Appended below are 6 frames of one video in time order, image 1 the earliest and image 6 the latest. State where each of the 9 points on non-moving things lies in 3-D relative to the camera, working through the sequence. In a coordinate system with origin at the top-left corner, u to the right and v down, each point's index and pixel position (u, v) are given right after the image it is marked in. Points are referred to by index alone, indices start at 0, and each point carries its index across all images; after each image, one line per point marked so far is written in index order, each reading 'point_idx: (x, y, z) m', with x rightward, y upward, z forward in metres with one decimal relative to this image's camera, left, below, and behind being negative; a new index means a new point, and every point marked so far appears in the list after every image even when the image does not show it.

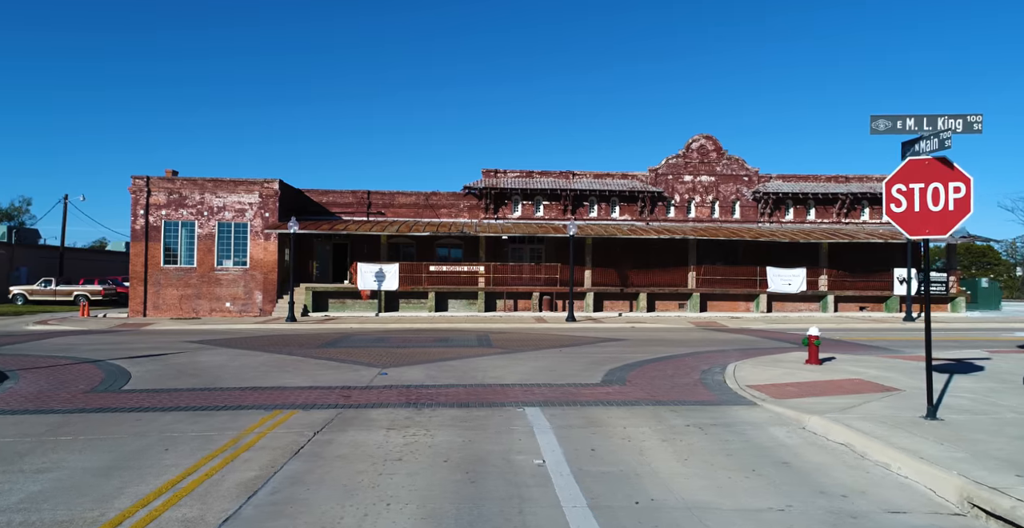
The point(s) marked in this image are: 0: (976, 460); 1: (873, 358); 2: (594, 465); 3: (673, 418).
0: (+3.9, -1.6, +5.9) m
1: (+7.8, -2.0, +15.1) m
2: (+0.7, -1.8, +6.3) m
3: (+1.9, -1.8, +8.4) m
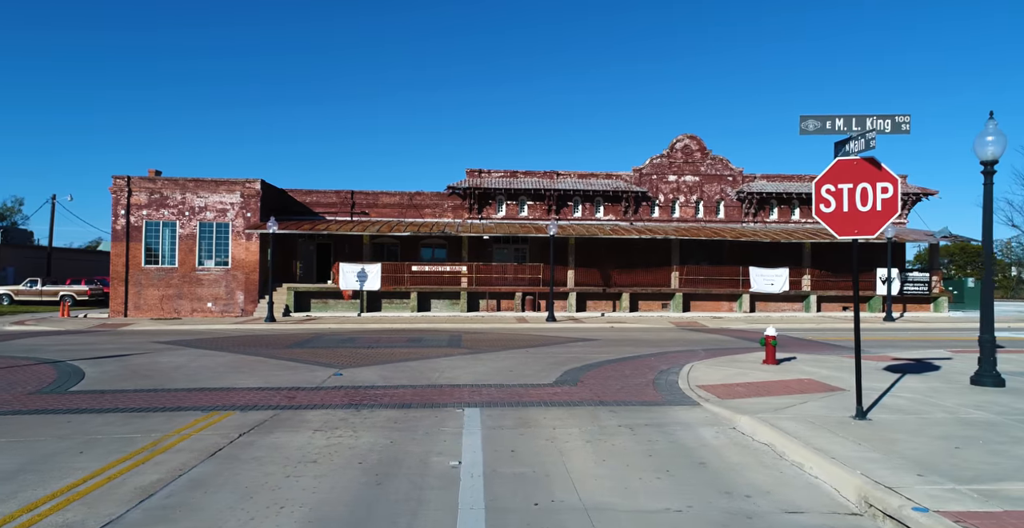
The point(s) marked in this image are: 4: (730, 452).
0: (+3.1, -1.6, +5.9) m
1: (+7.0, -2.0, +15.1) m
2: (0.0, -1.8, +6.2) m
3: (+1.2, -1.8, +8.4) m
4: (+2.1, -1.8, +6.9) m
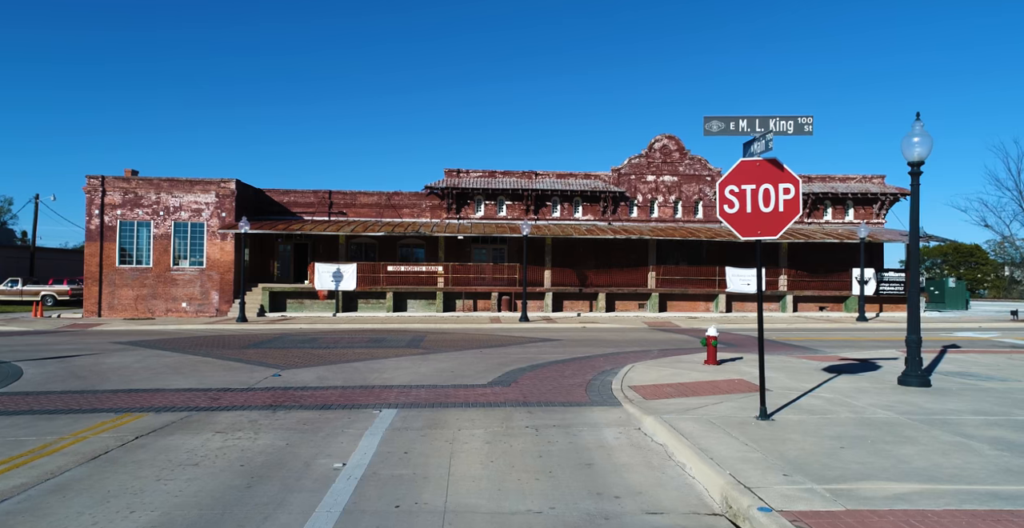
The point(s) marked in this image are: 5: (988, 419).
0: (+2.1, -1.7, +5.9) m
1: (+5.9, -2.0, +15.2) m
2: (-1.1, -1.8, +6.2) m
3: (+0.1, -1.8, +8.4) m
4: (+1.1, -1.8, +6.9) m
5: (+5.2, -1.7, +7.7) m
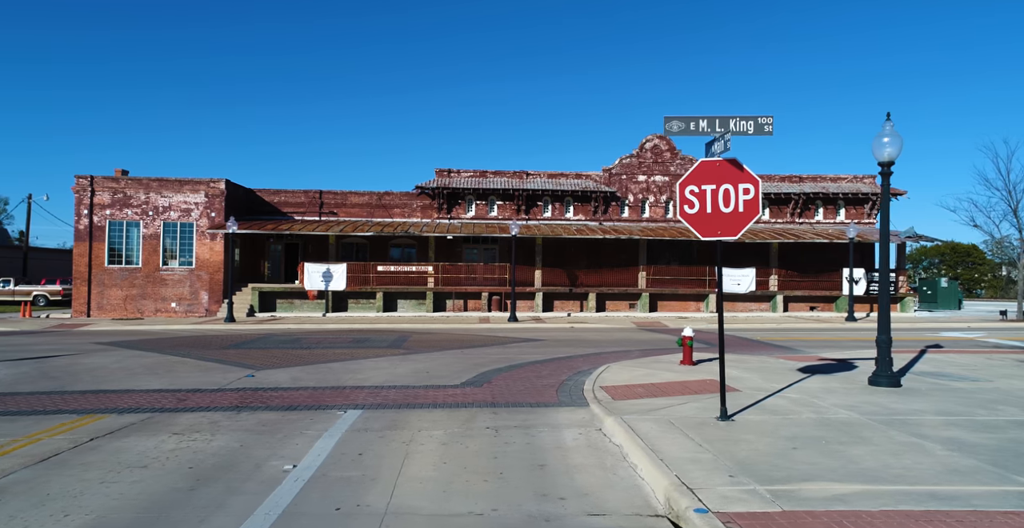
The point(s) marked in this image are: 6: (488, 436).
0: (+1.6, -1.7, +5.9) m
1: (+5.4, -2.0, +15.2) m
2: (-1.5, -1.8, +6.2) m
3: (-0.3, -1.9, +8.4) m
4: (+0.6, -1.8, +6.9) m
5: (+4.8, -1.7, +7.7) m
6: (-0.3, -1.8, +7.5) m
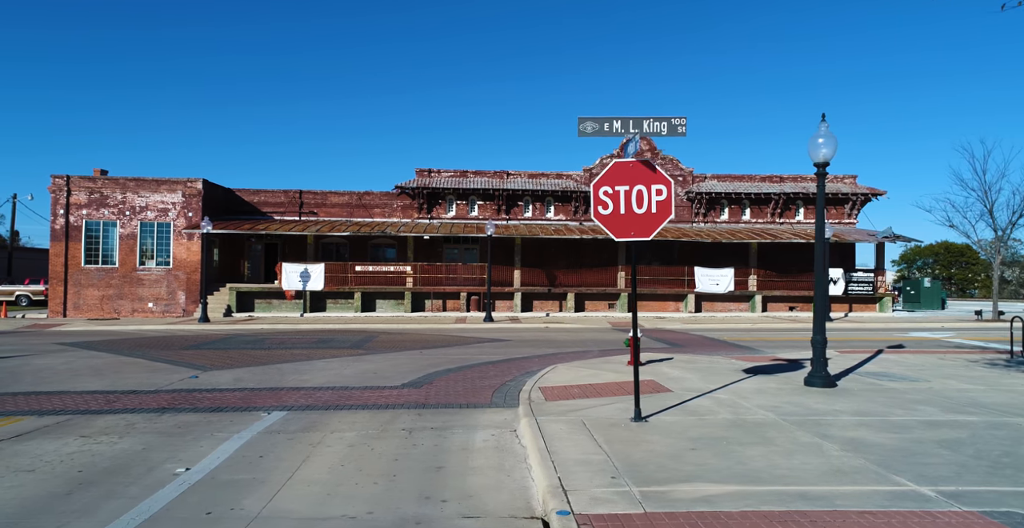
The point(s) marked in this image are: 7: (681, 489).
0: (+0.7, -1.7, +5.9) m
1: (+4.4, -2.0, +15.2) m
2: (-2.4, -1.8, +6.2) m
3: (-1.3, -1.9, +8.4) m
4: (-0.3, -1.8, +6.8) m
5: (+3.8, -1.7, +7.8) m
6: (-1.2, -1.8, +7.5) m
7: (+1.2, -1.6, +5.1) m
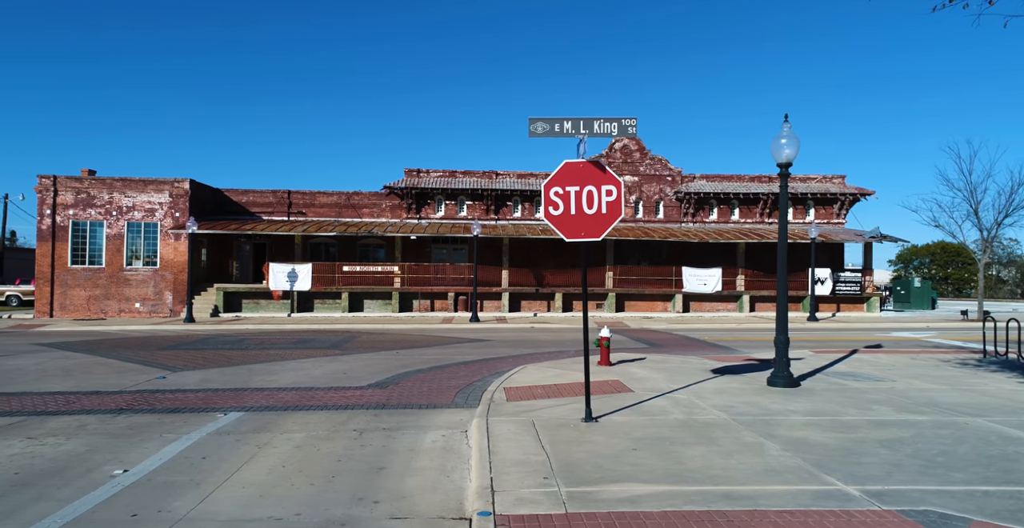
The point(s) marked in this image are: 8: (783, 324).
0: (+0.2, -1.7, +5.9) m
1: (+3.8, -2.0, +15.2) m
2: (-2.9, -1.8, +6.1) m
3: (-1.8, -1.9, +8.4) m
4: (-0.8, -1.9, +6.8) m
5: (+3.3, -1.7, +7.8) m
6: (-1.7, -1.8, +7.5) m
7: (+0.7, -1.6, +5.1) m
8: (+4.1, -0.9, +10.8) m
